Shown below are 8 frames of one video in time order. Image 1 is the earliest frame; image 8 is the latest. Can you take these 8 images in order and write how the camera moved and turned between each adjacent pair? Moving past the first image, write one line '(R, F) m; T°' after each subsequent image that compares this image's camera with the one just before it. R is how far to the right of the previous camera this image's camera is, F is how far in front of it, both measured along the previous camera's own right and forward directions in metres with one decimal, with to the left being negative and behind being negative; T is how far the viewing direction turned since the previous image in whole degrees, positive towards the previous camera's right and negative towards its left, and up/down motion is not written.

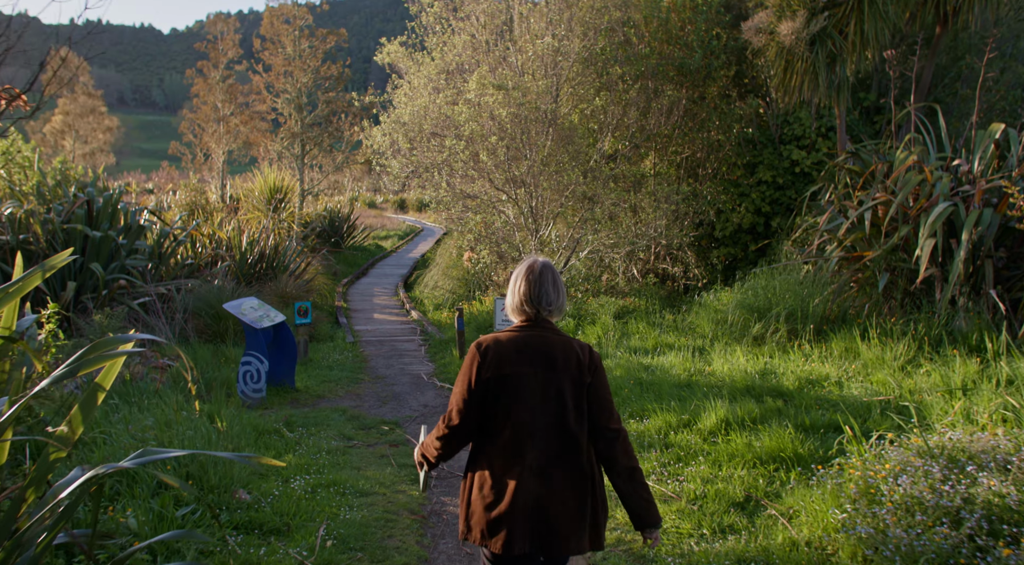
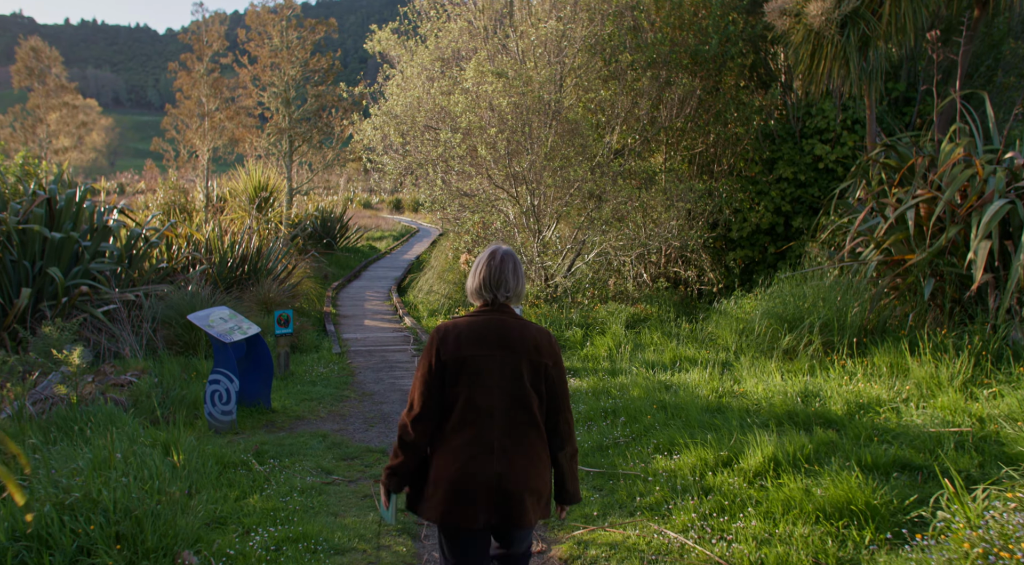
(-0.1, +1.0) m; 0°
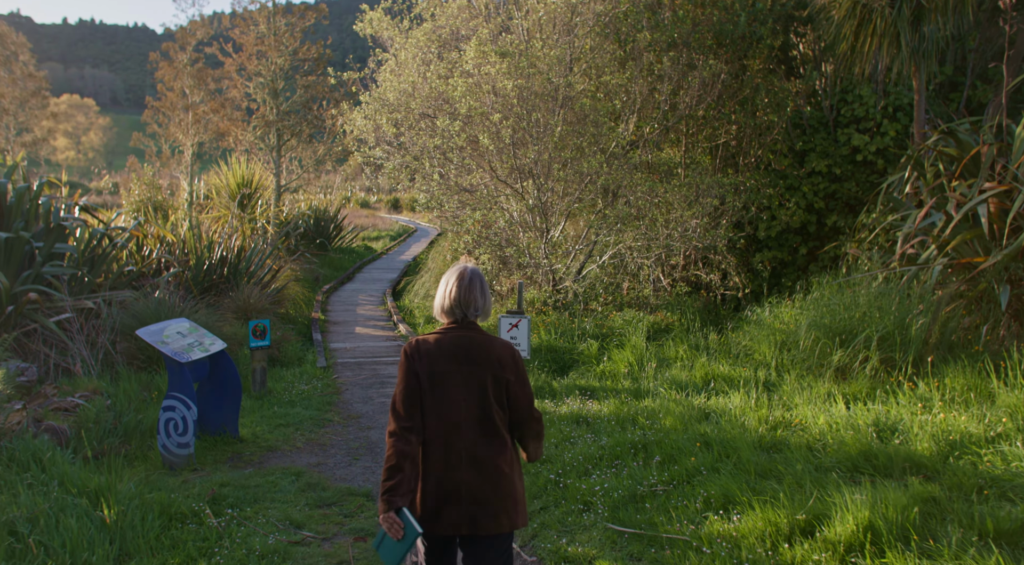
(-0.1, +1.2) m; 0°
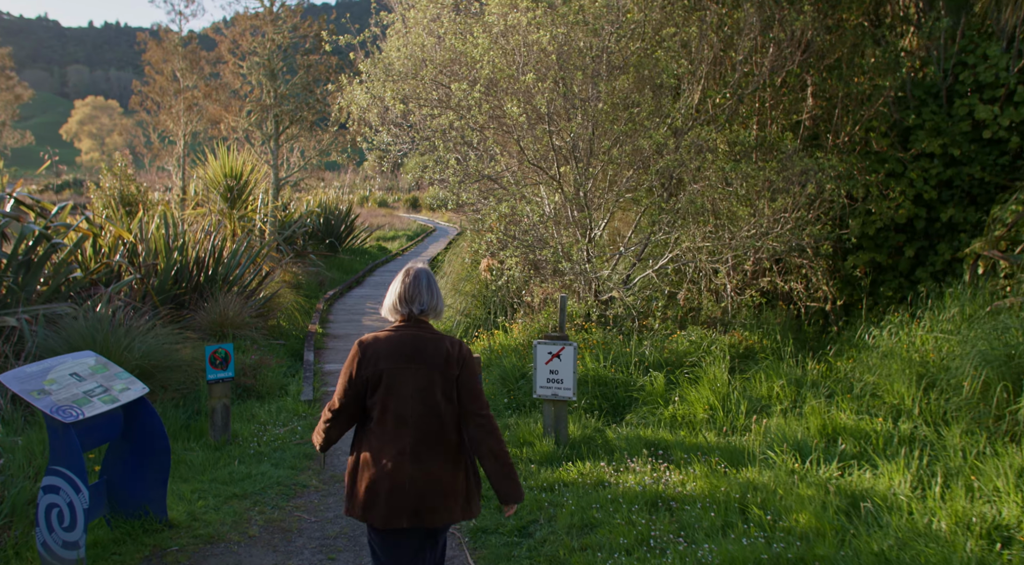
(-0.1, +2.1) m; -1°
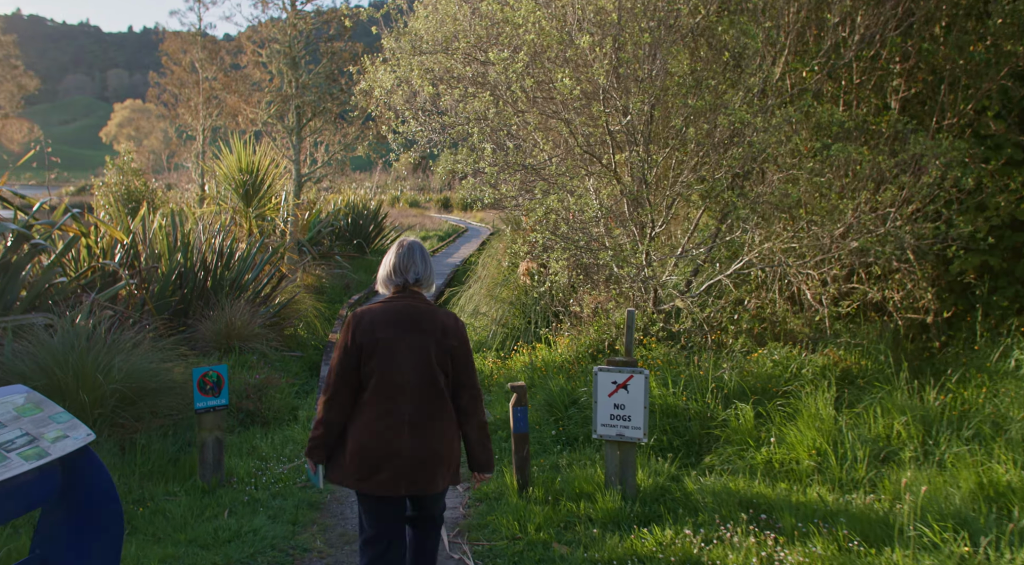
(-0.1, +1.2) m; -2°
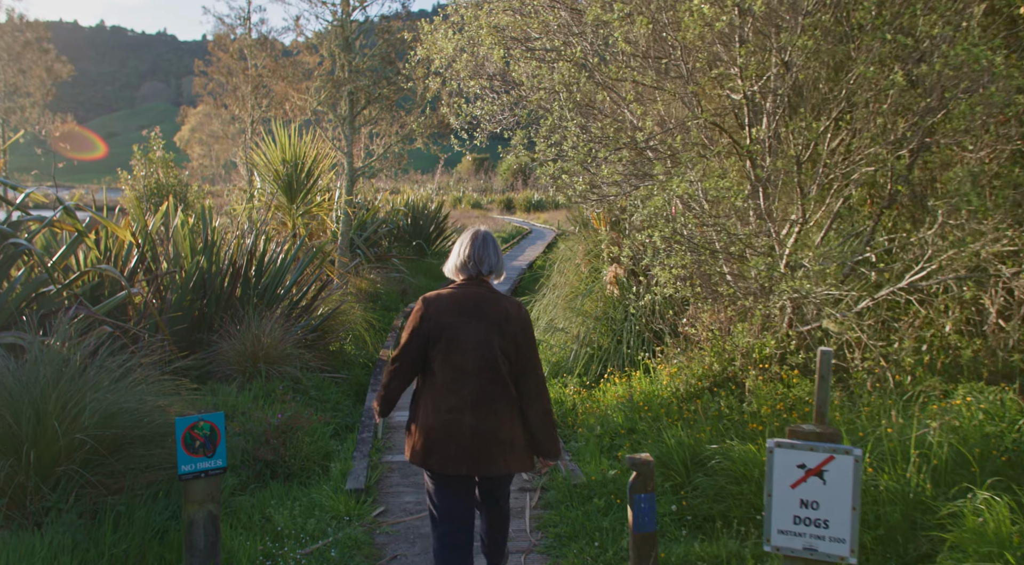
(-0.2, +1.7) m; -4°
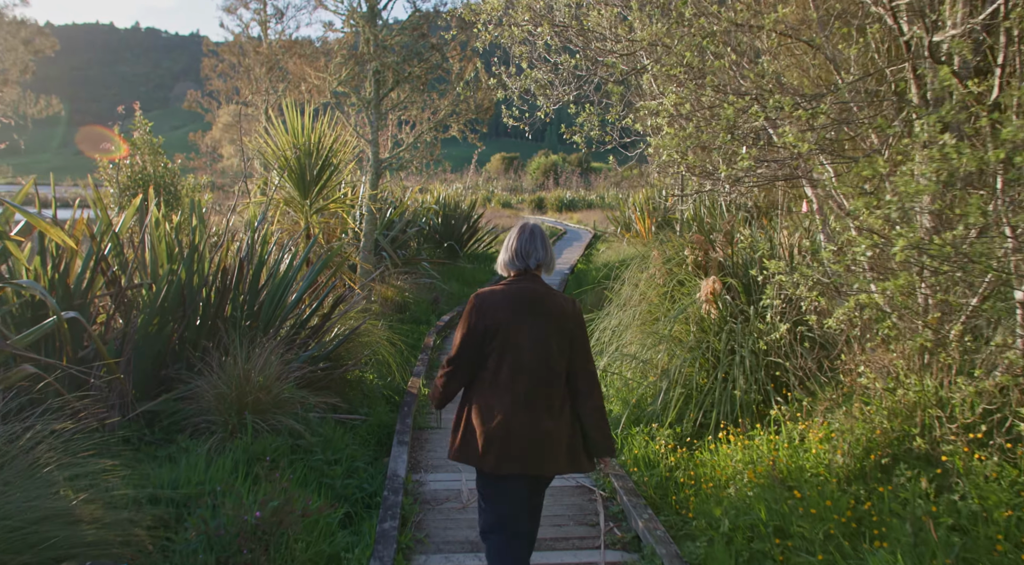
(-0.3, +1.9) m; -2°
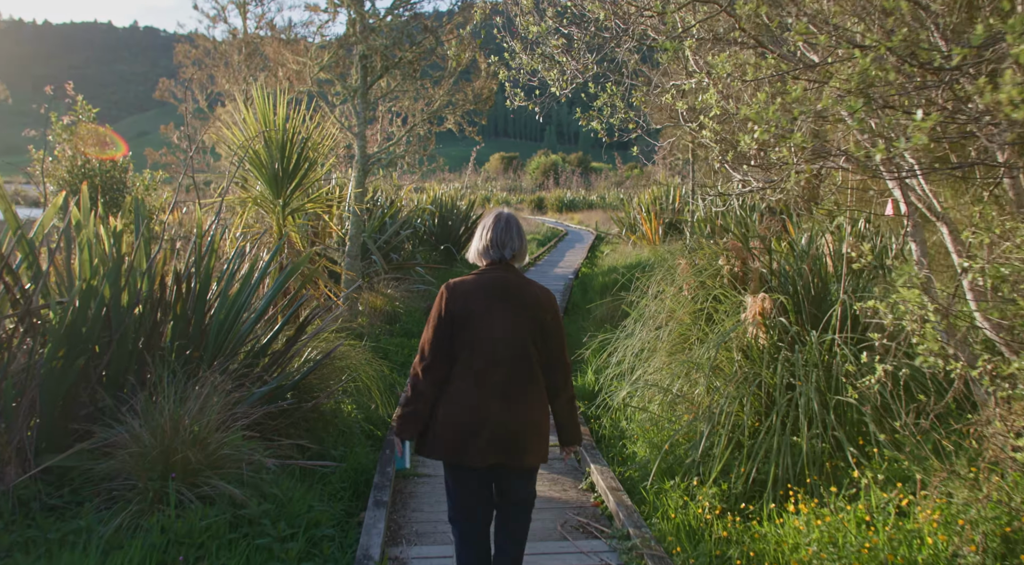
(0.0, +1.2) m; 0°
